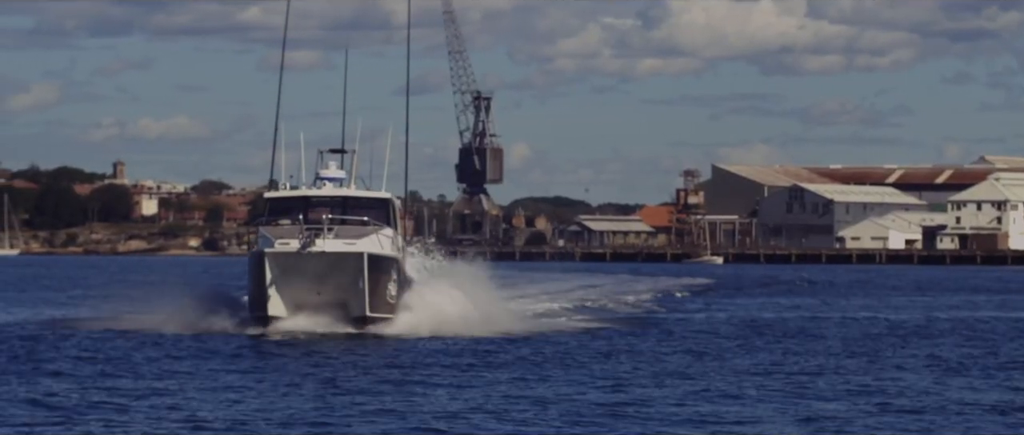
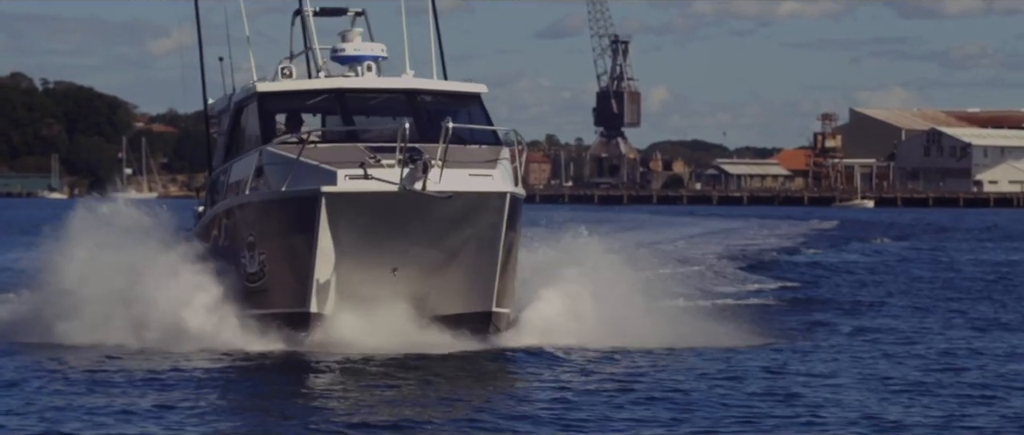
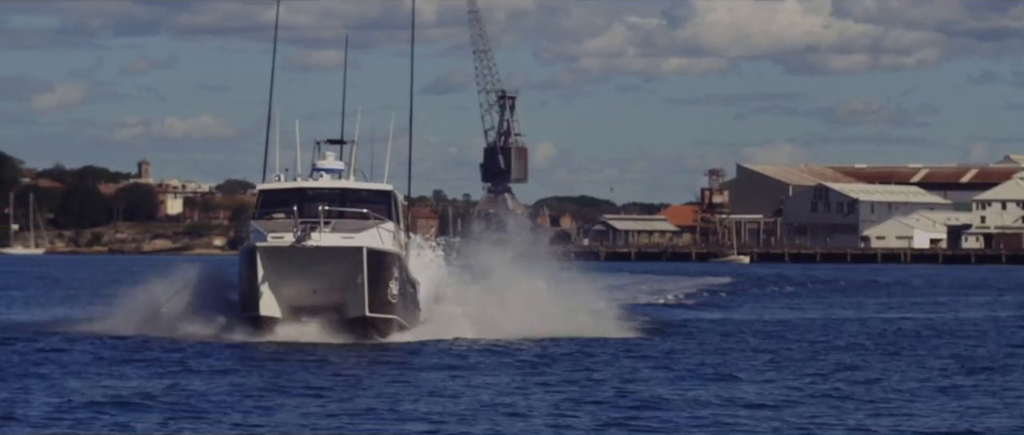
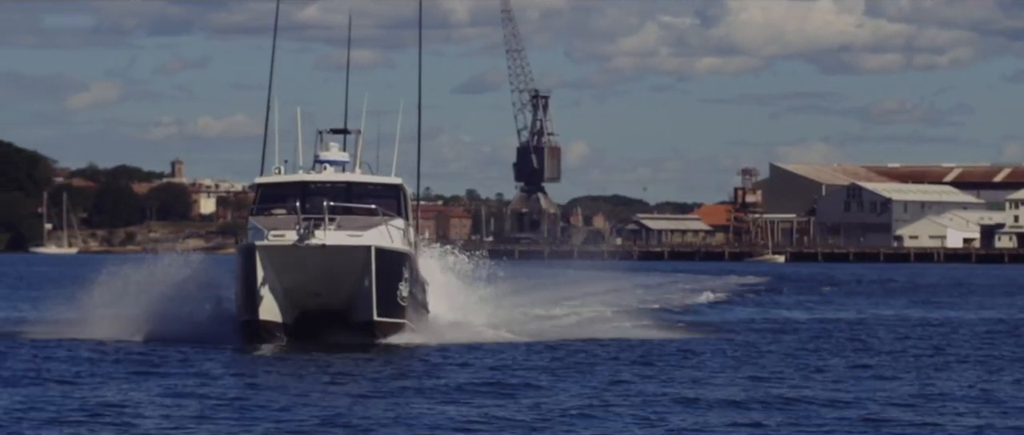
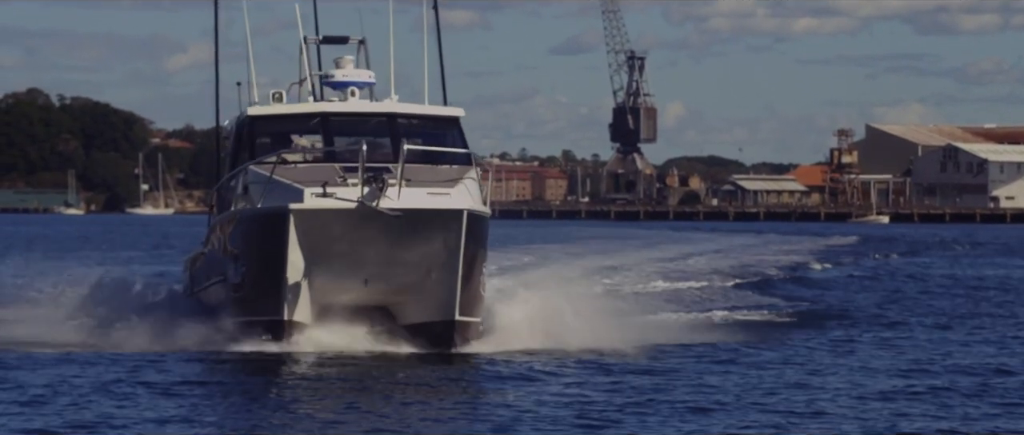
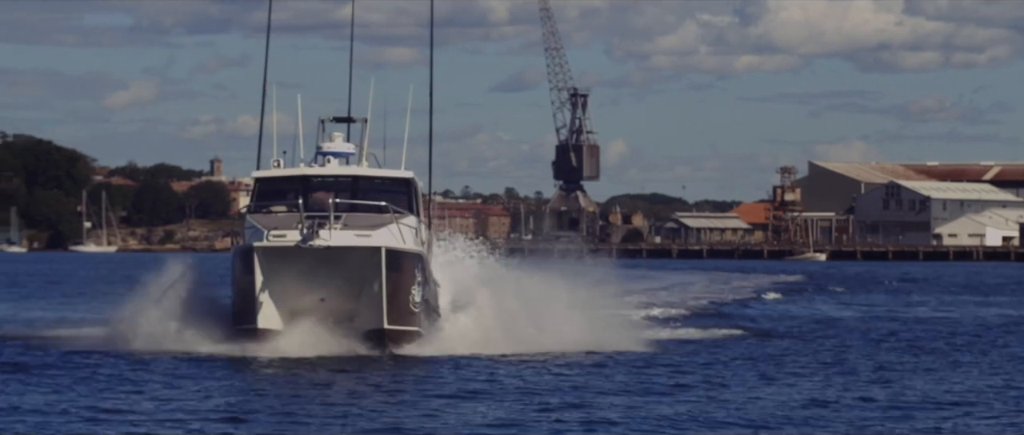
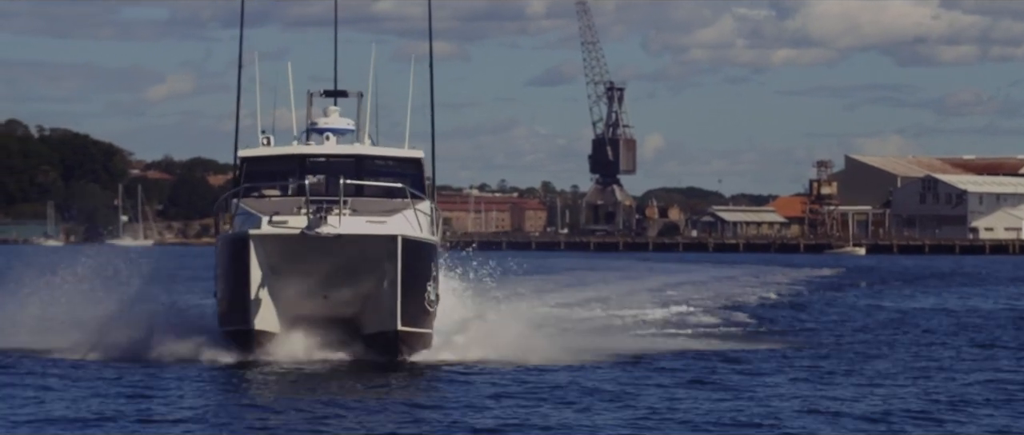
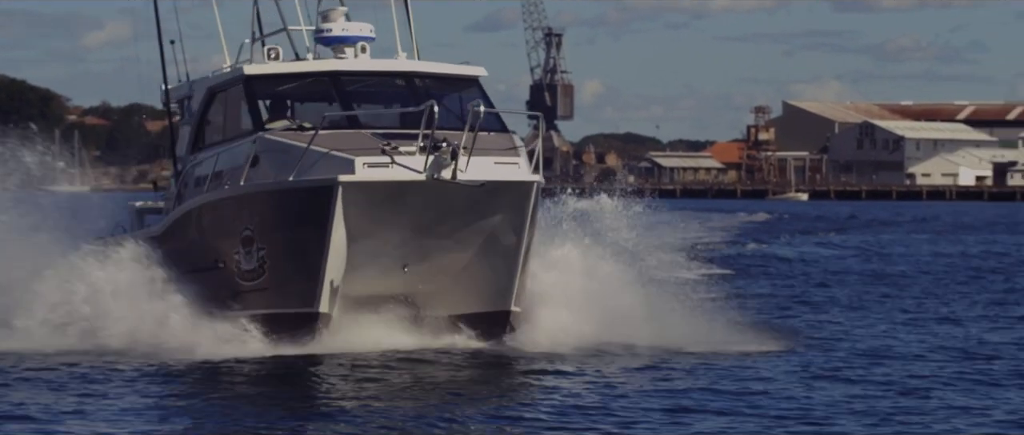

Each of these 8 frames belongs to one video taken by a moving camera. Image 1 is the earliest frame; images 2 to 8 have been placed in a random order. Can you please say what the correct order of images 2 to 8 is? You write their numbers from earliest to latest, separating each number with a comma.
3, 4, 6, 7, 5, 2, 8
